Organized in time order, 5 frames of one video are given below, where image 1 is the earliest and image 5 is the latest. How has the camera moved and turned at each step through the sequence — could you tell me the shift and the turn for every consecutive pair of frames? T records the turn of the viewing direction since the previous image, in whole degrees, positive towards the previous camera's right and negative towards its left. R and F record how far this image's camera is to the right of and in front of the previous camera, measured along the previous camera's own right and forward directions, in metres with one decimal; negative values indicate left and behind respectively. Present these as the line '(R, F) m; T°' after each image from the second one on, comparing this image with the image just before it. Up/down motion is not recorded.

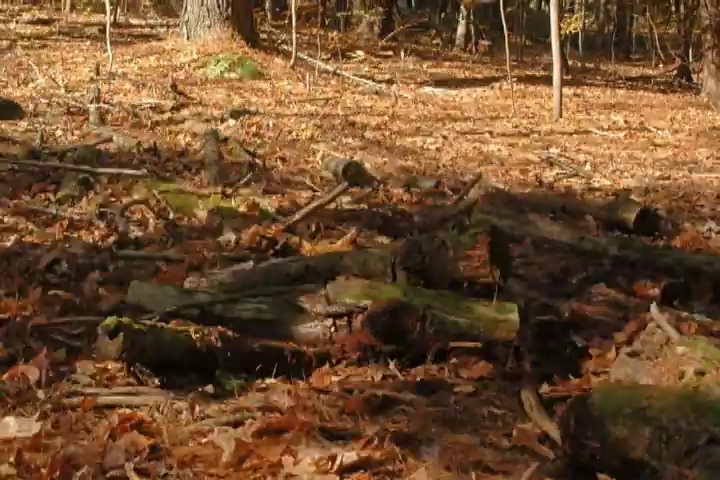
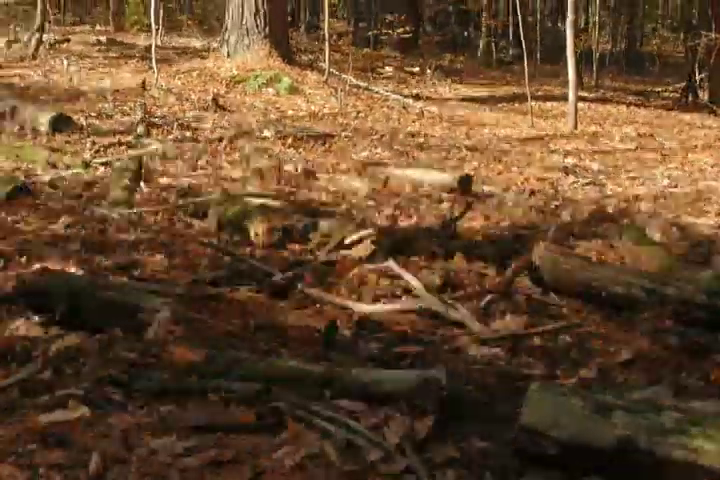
(+0.3, -0.4) m; -4°
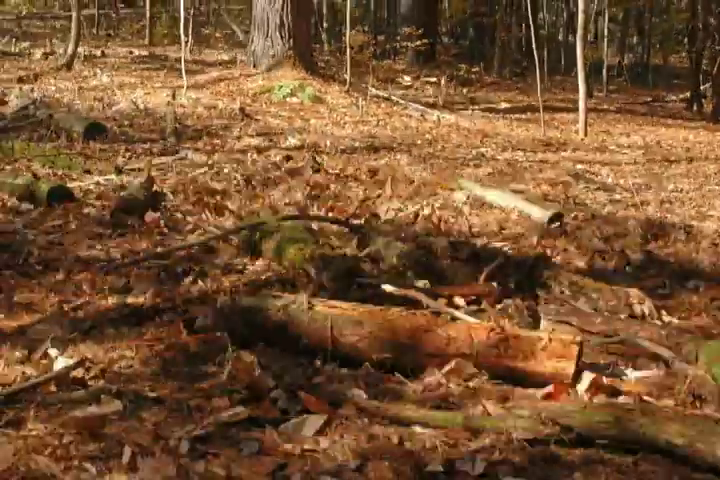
(0.0, -0.4) m; -1°
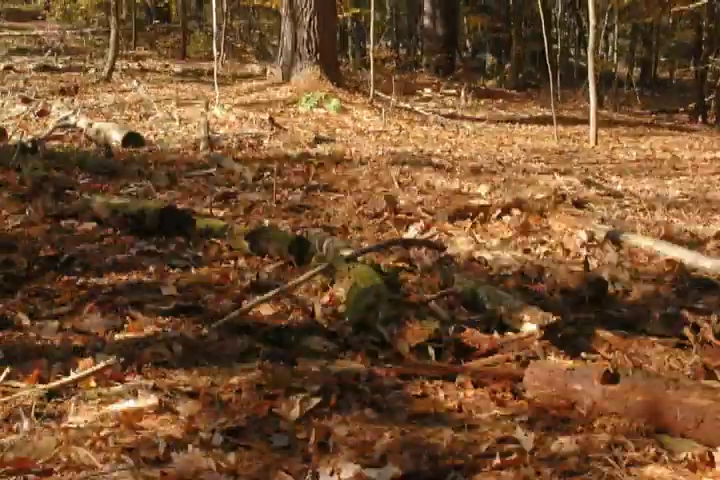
(0.0, -0.4) m; -2°
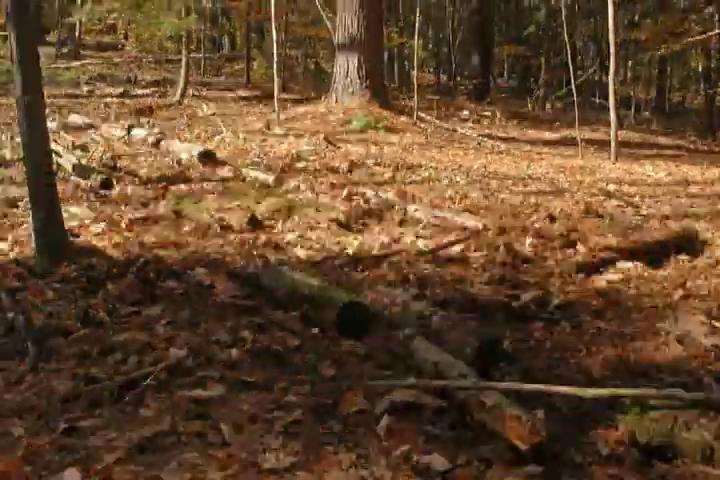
(0.0, -1.0) m; -3°
